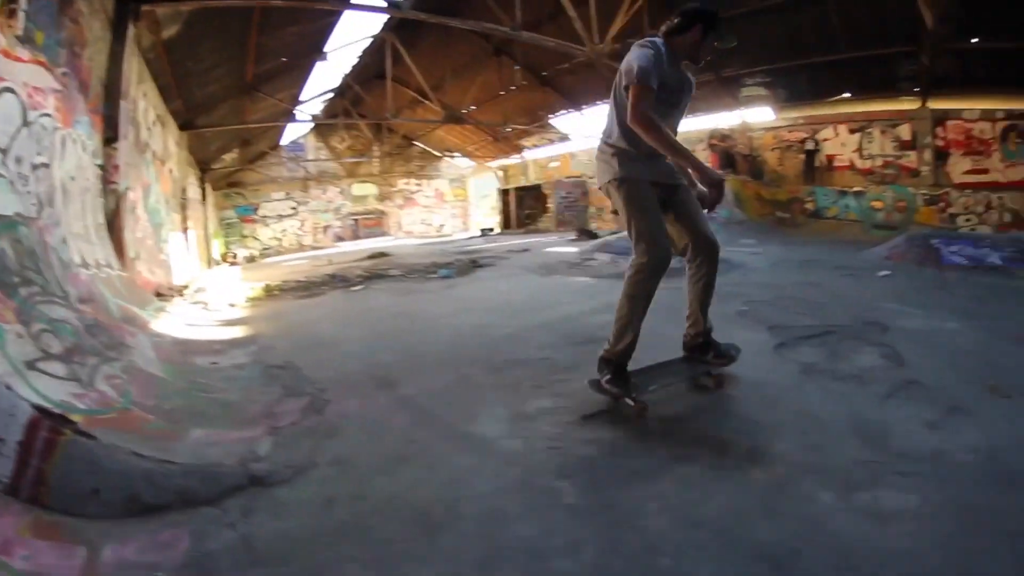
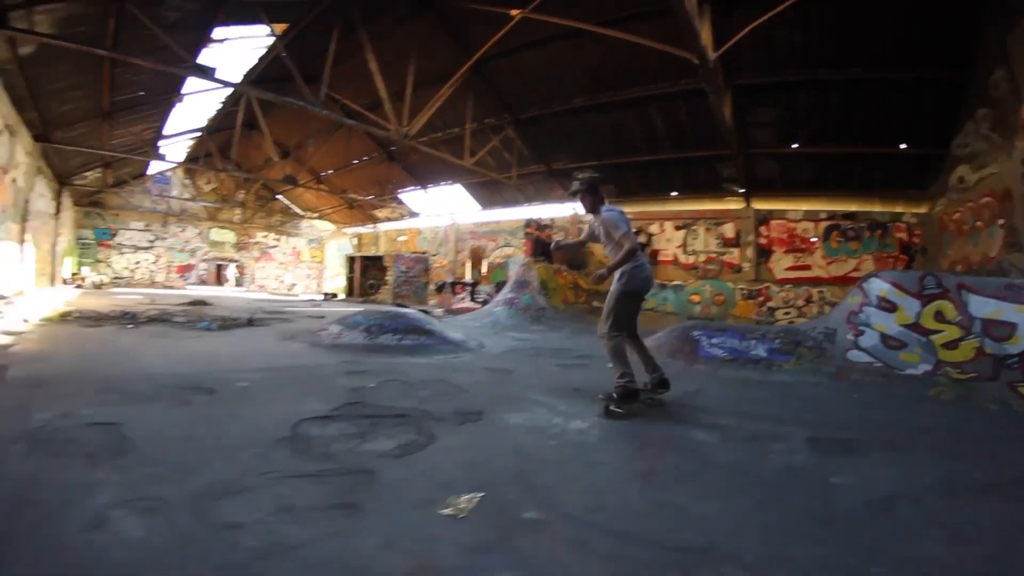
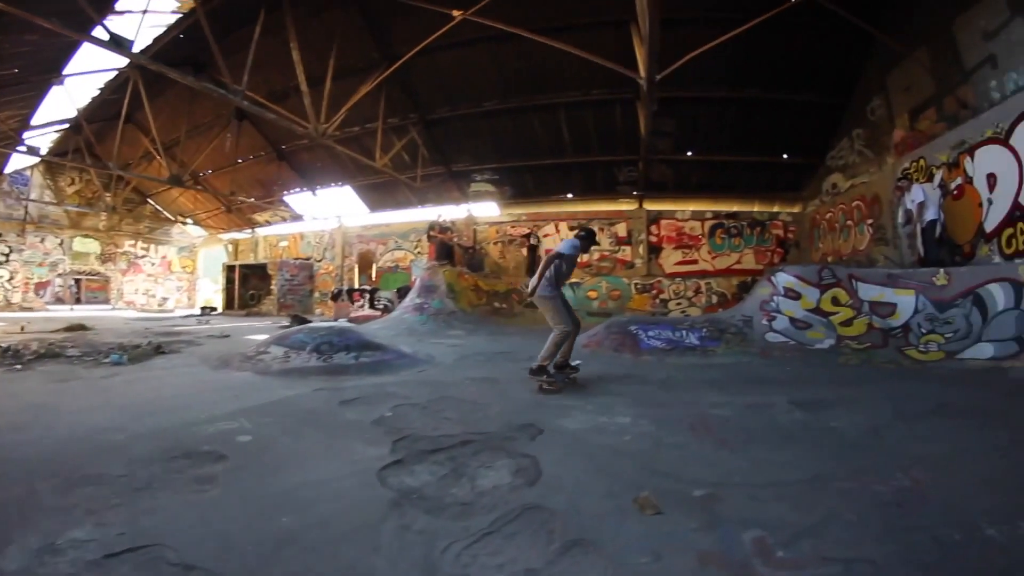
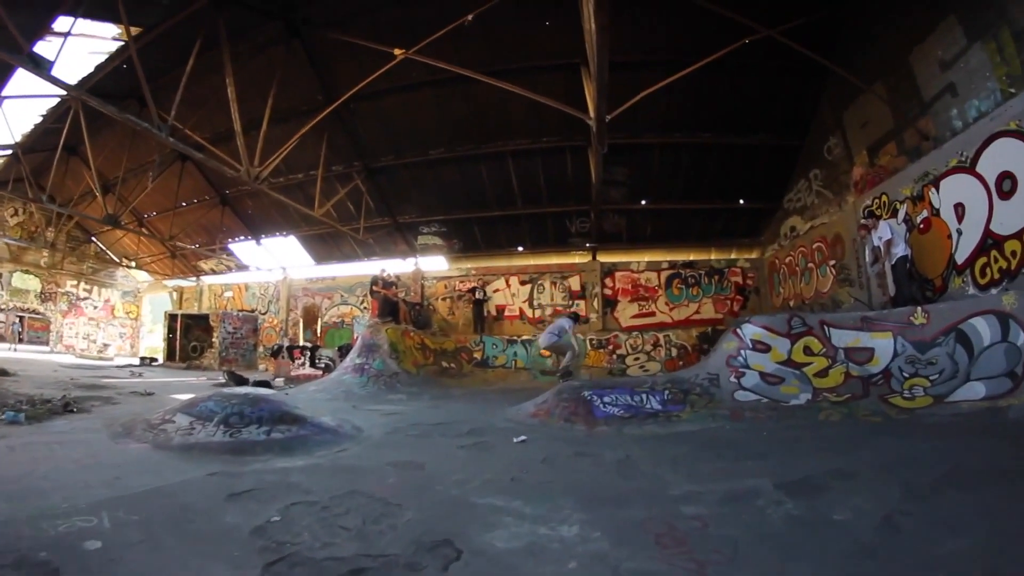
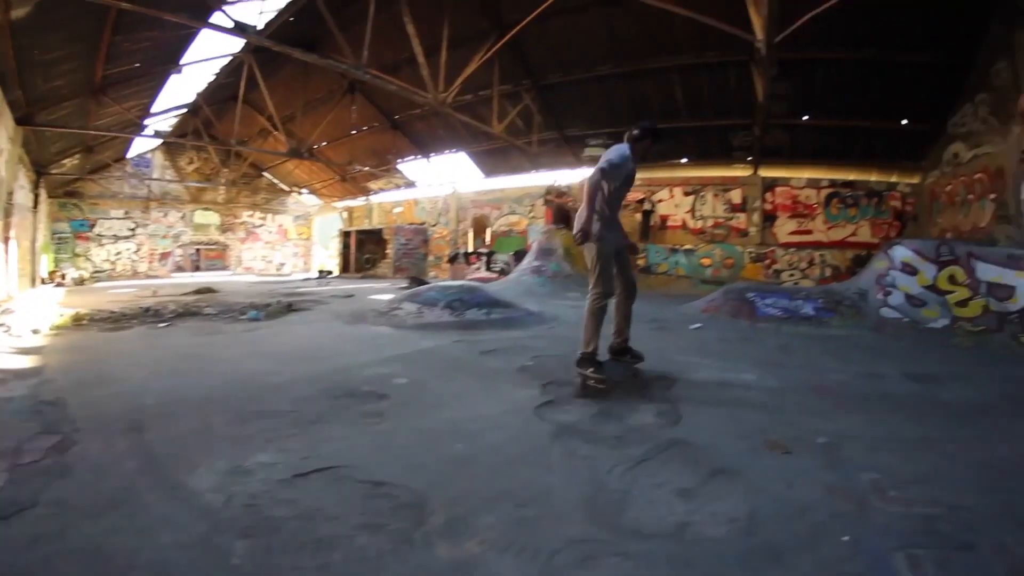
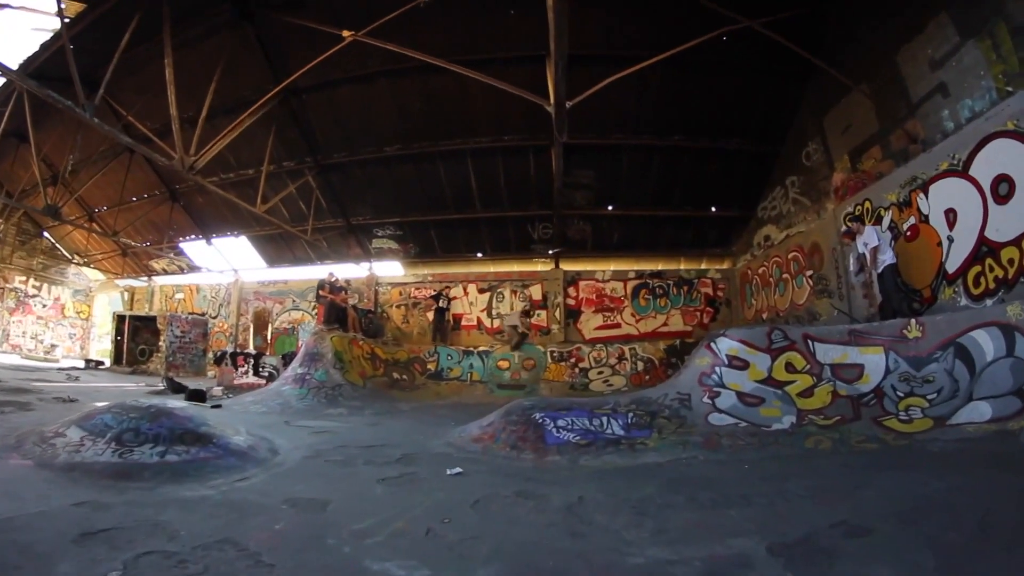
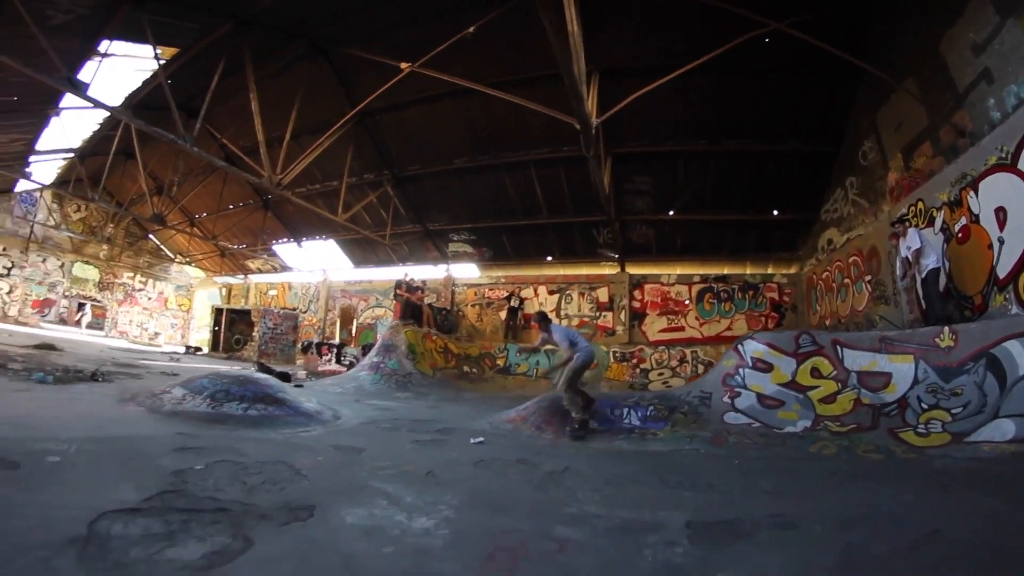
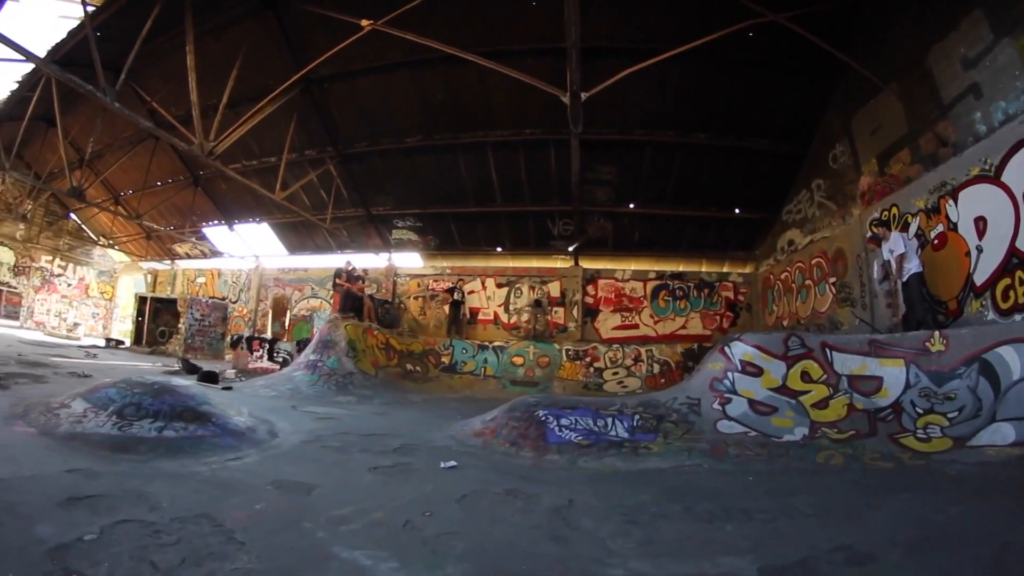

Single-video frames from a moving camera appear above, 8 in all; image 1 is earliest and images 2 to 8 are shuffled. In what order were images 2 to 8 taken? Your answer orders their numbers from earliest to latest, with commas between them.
5, 3, 4, 6, 8, 7, 2
